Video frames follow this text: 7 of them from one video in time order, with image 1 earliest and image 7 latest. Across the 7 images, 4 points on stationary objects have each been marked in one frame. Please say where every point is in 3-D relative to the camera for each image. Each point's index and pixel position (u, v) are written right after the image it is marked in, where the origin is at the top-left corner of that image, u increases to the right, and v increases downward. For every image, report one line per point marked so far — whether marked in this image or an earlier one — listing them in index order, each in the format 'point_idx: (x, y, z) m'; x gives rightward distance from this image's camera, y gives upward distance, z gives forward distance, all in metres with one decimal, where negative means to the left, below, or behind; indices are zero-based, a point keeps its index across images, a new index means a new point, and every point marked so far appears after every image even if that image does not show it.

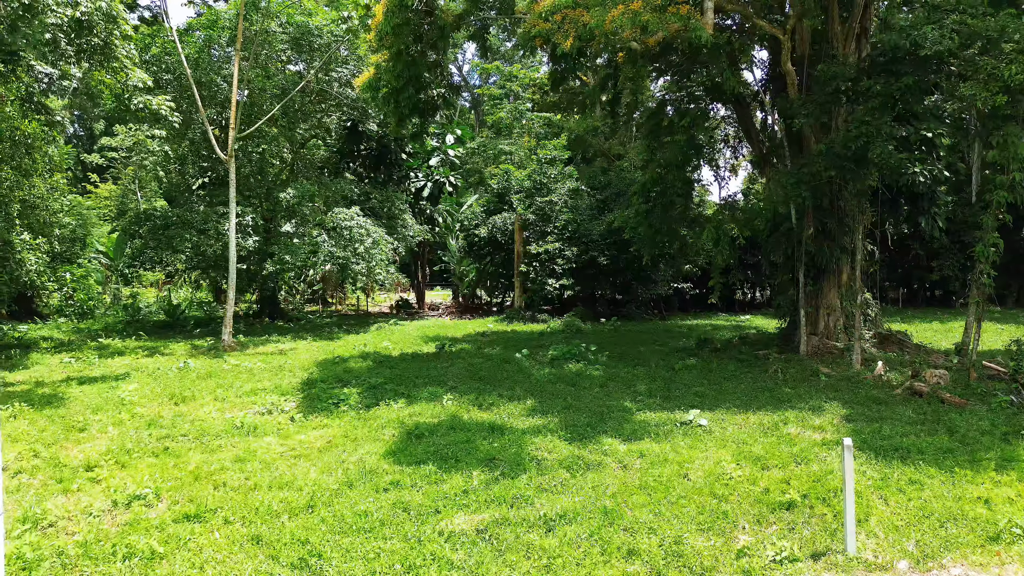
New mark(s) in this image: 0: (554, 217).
0: (+0.7, +1.3, +13.3) m
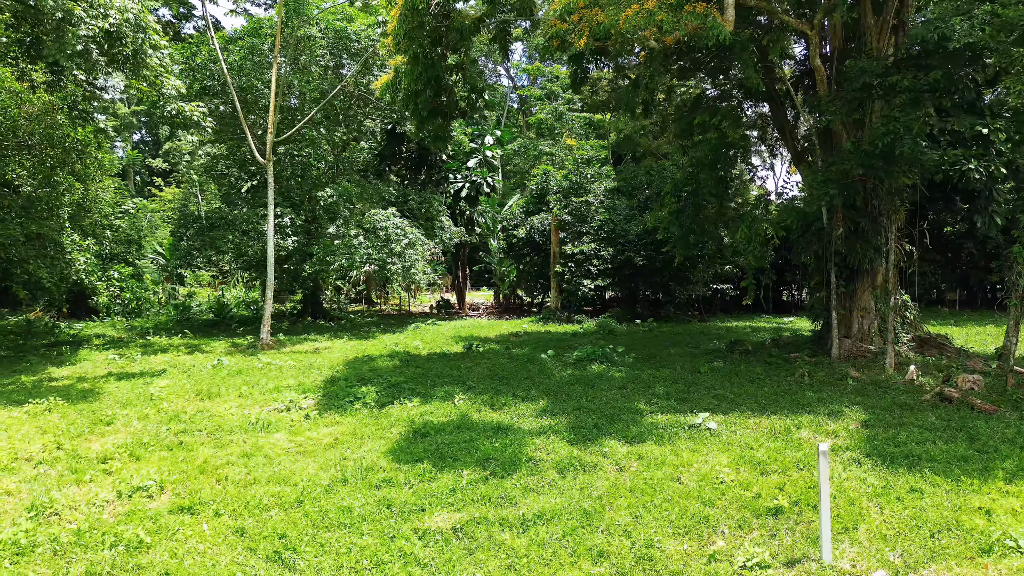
0: (+1.4, +1.2, +13.2) m
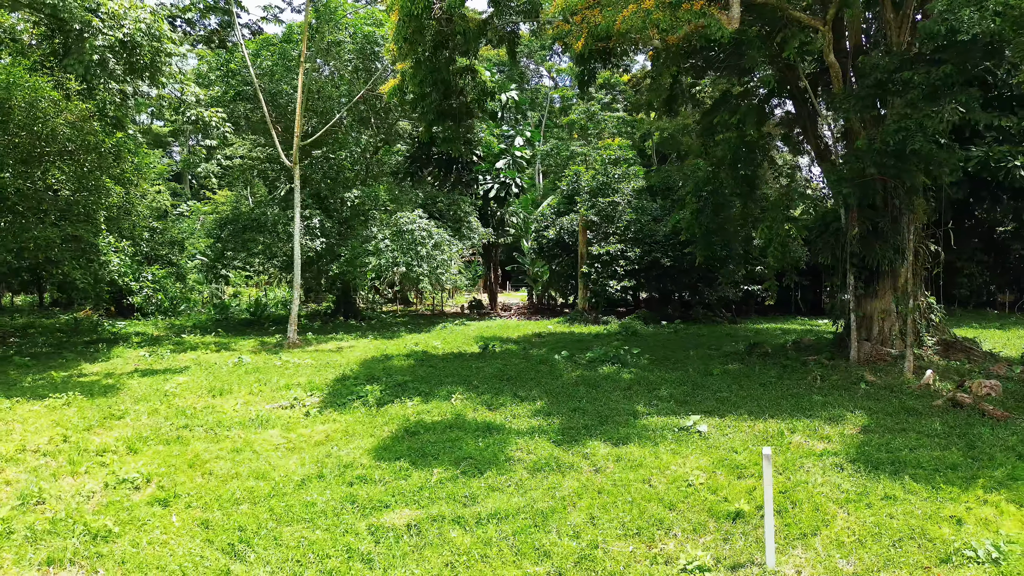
0: (+1.8, +1.2, +13.2) m
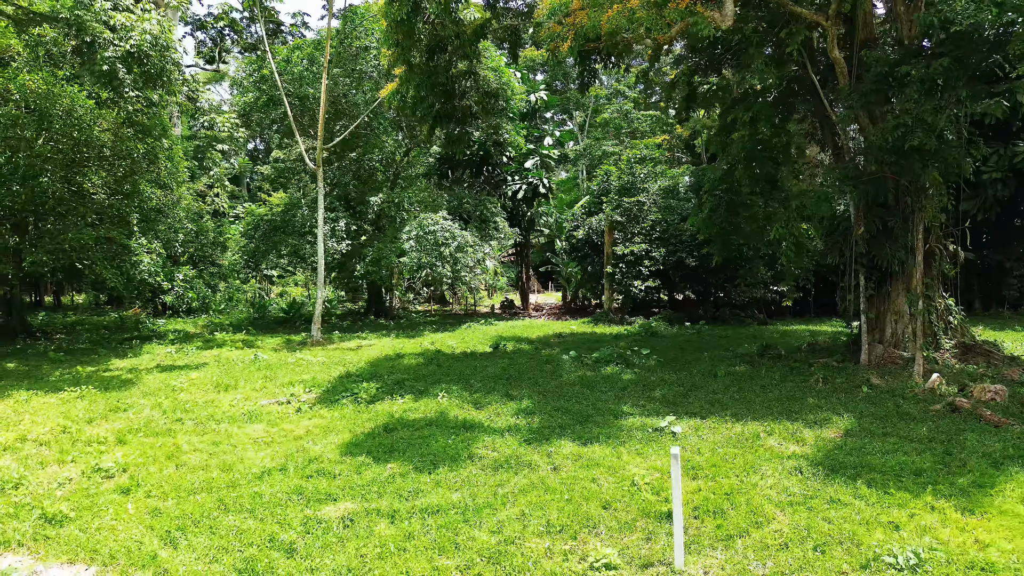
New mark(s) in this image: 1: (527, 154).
0: (+2.3, +1.2, +13.1) m
1: (+0.3, +2.8, +16.1) m
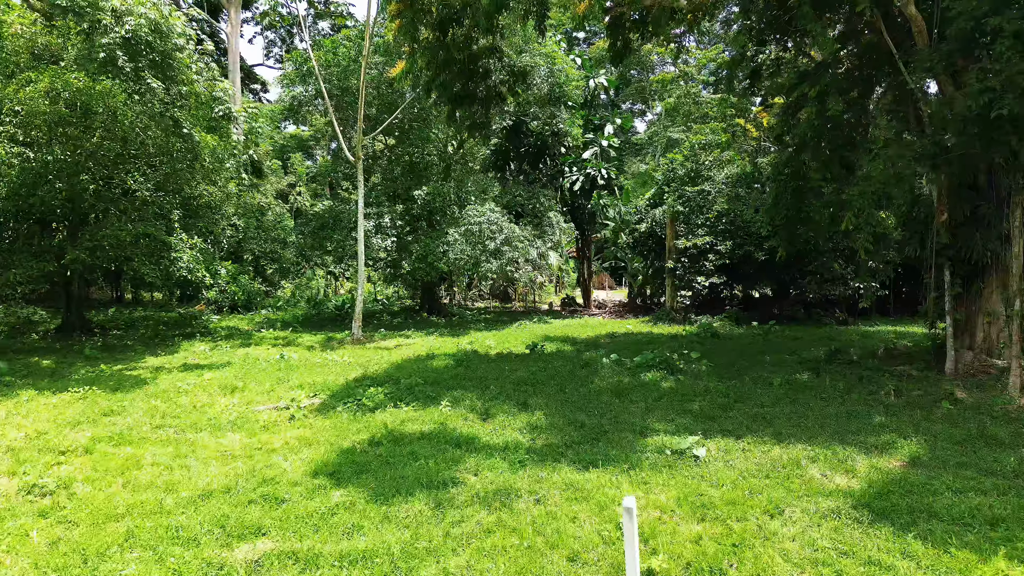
0: (+3.1, +1.3, +12.1) m
1: (+1.5, +2.9, +15.3) m
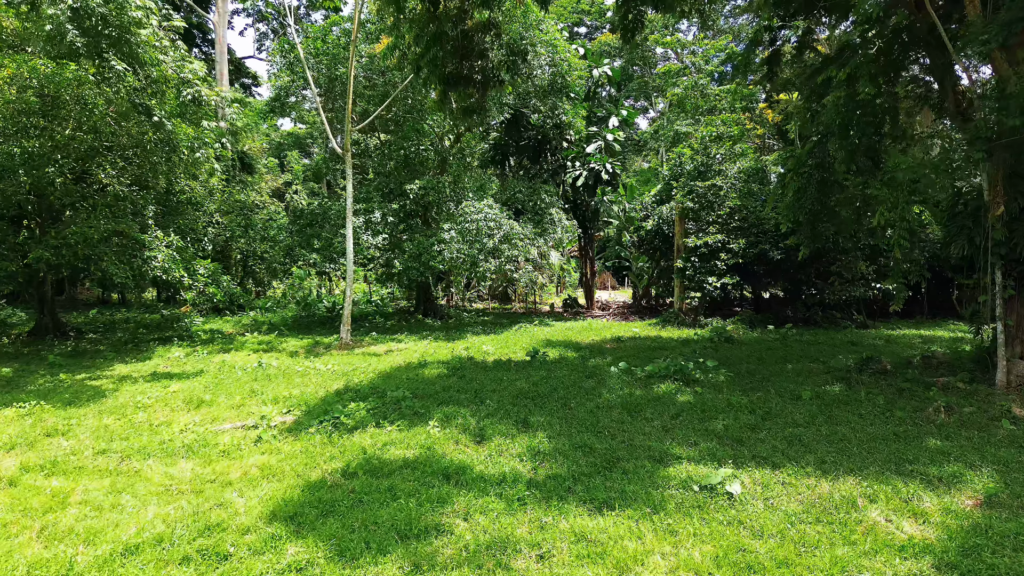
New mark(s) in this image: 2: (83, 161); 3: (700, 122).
0: (+3.1, +1.3, +11.4) m
1: (+1.5, +2.9, +14.6) m
2: (-5.2, +1.6, +9.1) m
3: (+3.7, +3.3, +14.9) m
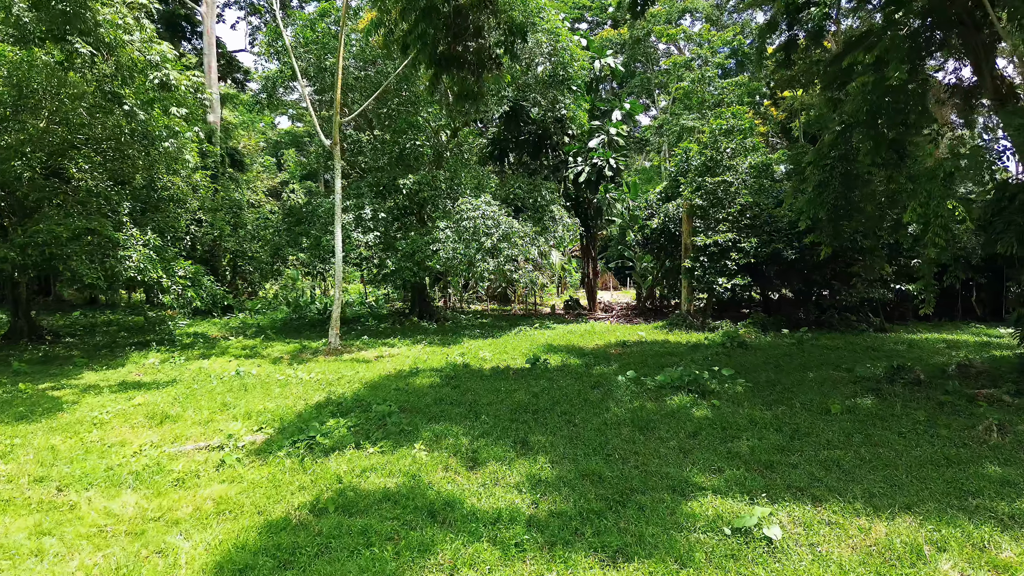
0: (+3.1, +1.2, +10.8) m
1: (+1.5, +2.9, +14.0) m
2: (-5.2, +1.5, +8.5) m
3: (+3.7, +3.2, +14.3) m
